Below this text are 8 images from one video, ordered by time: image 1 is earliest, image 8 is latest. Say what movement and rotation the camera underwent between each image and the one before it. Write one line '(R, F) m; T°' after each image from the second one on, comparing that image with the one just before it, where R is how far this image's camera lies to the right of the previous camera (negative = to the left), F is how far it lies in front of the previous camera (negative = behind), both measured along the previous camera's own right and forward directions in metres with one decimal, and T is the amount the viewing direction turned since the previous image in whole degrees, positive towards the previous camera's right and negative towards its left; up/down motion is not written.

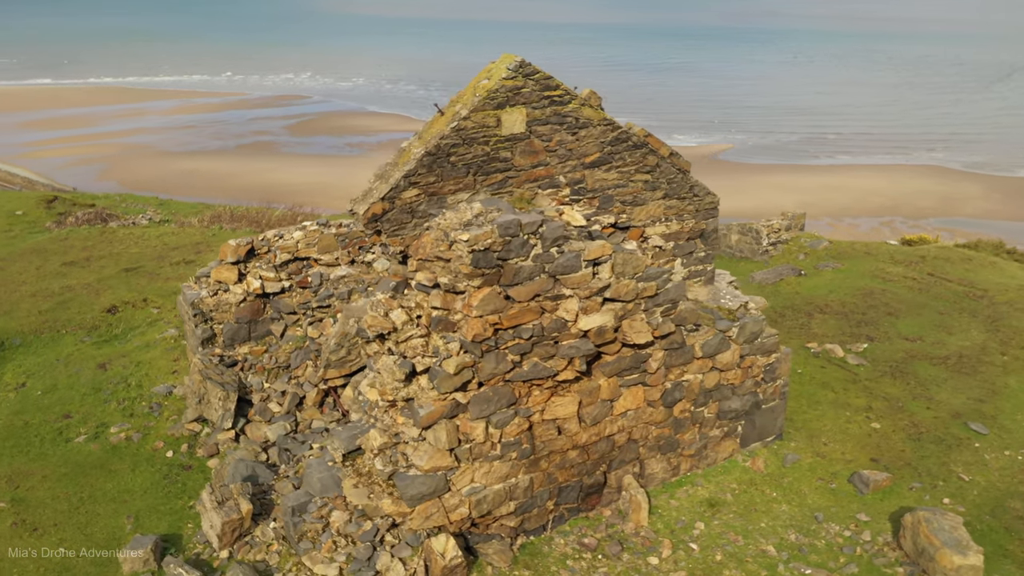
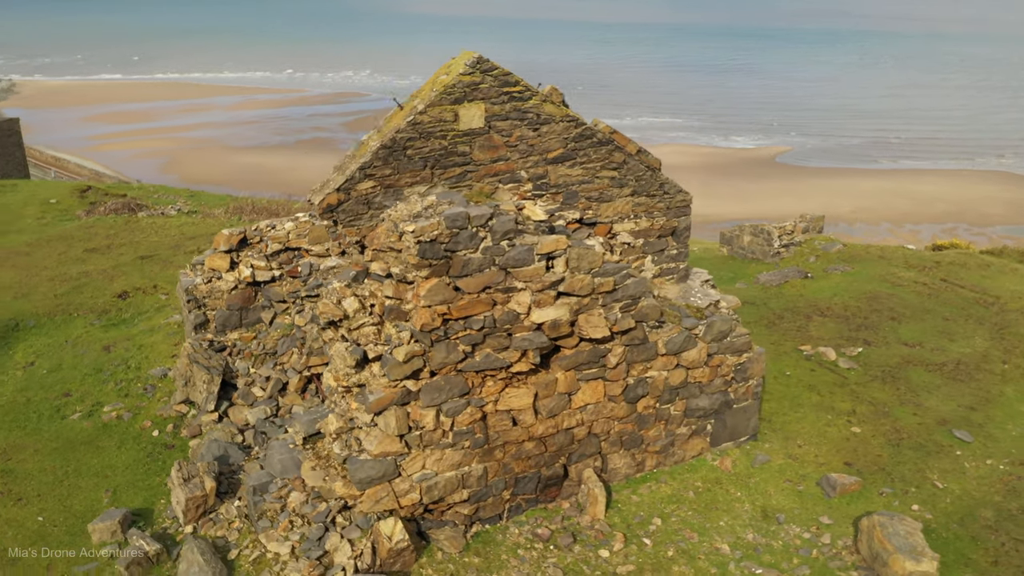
(+0.8, -0.1) m; -4°
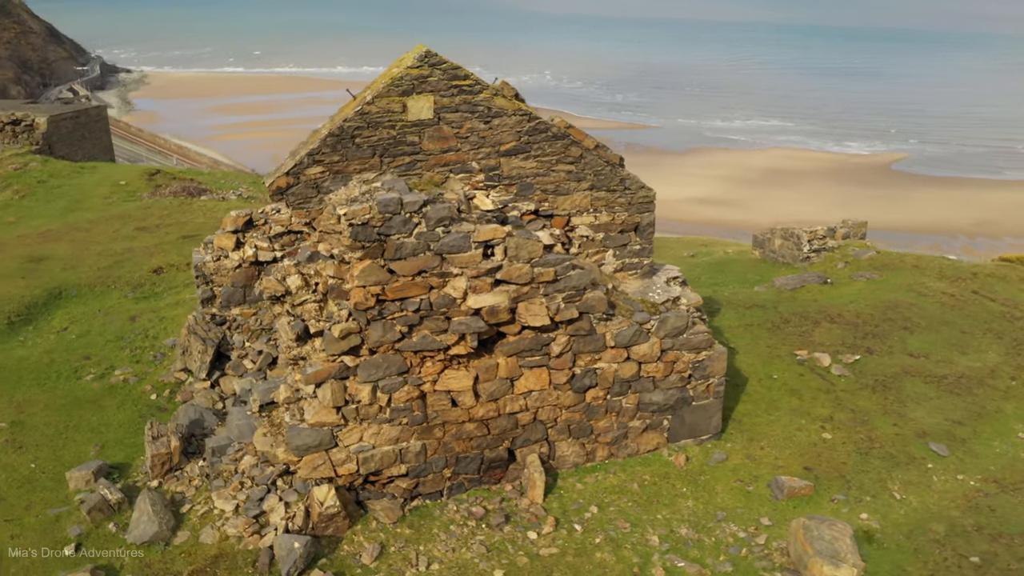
(+1.3, -0.2) m; -7°
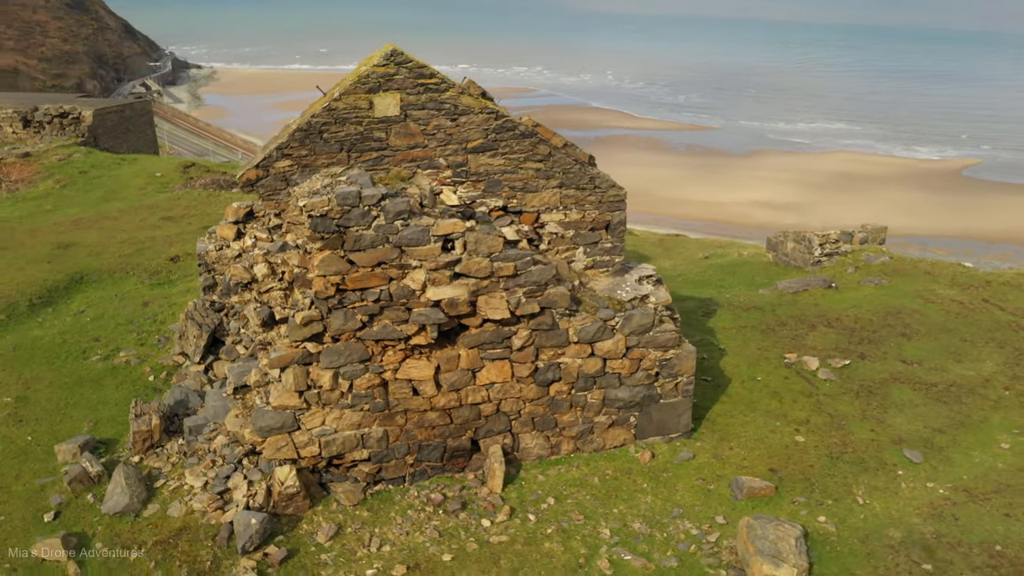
(+0.8, -0.2) m; -4°
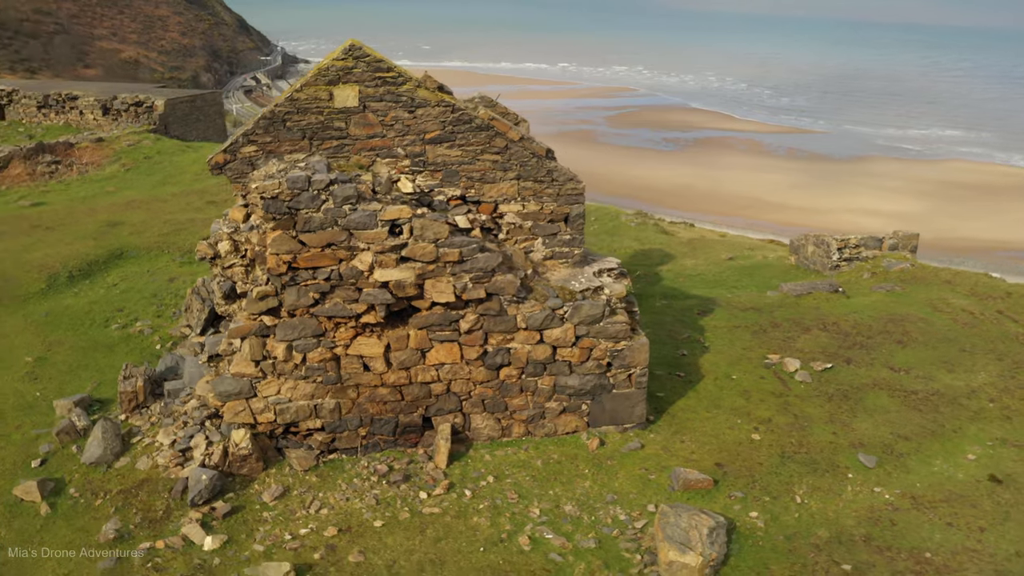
(+1.3, -0.3) m; -6°
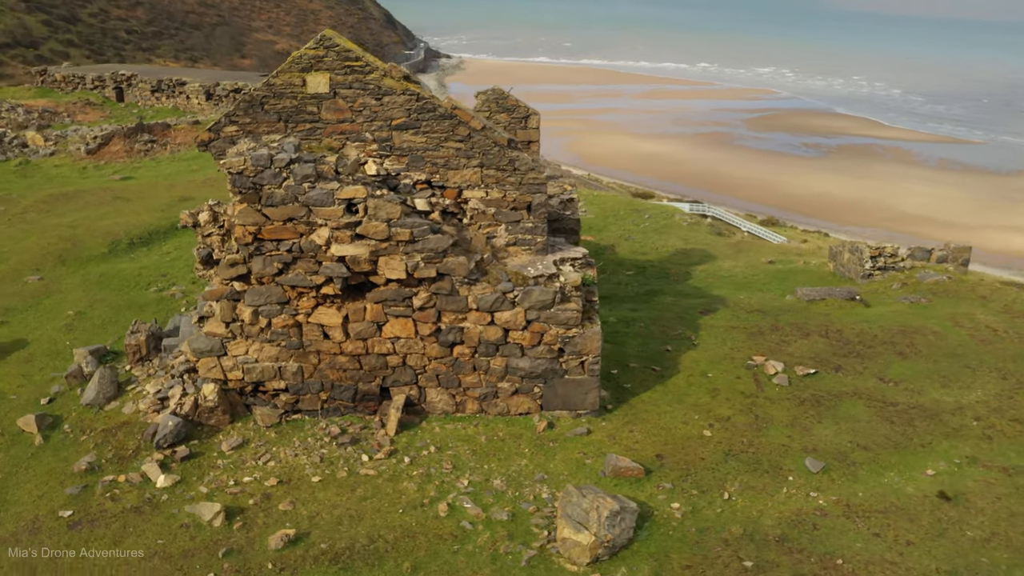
(+1.7, -0.2) m; -8°
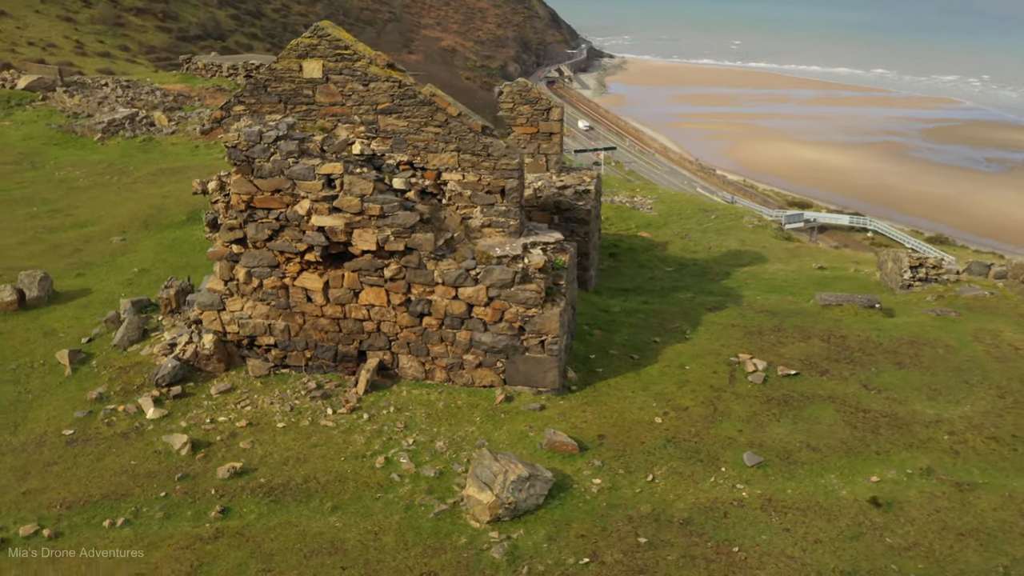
(+1.9, -0.3) m; -10°
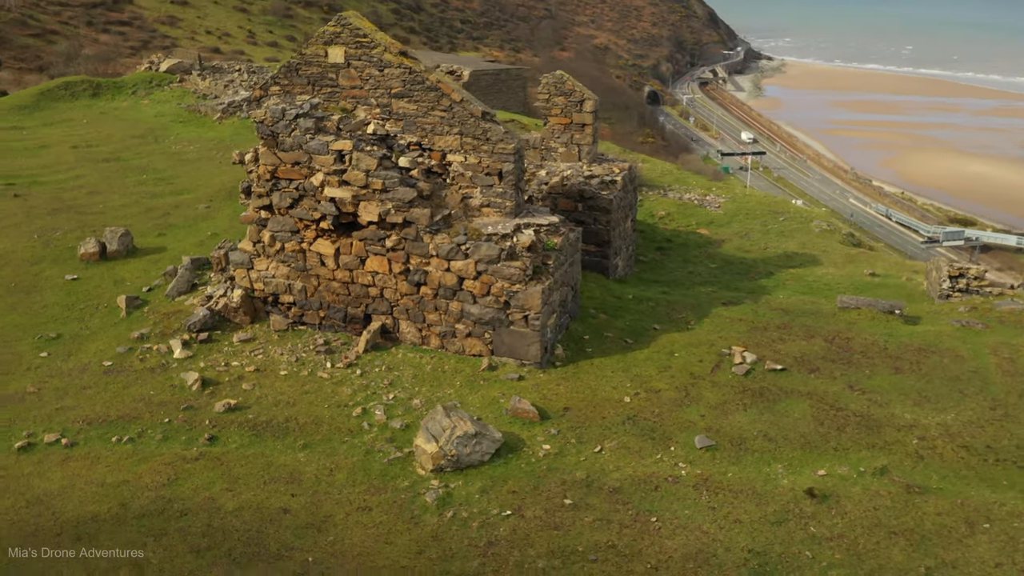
(+1.7, -0.5) m; -9°
